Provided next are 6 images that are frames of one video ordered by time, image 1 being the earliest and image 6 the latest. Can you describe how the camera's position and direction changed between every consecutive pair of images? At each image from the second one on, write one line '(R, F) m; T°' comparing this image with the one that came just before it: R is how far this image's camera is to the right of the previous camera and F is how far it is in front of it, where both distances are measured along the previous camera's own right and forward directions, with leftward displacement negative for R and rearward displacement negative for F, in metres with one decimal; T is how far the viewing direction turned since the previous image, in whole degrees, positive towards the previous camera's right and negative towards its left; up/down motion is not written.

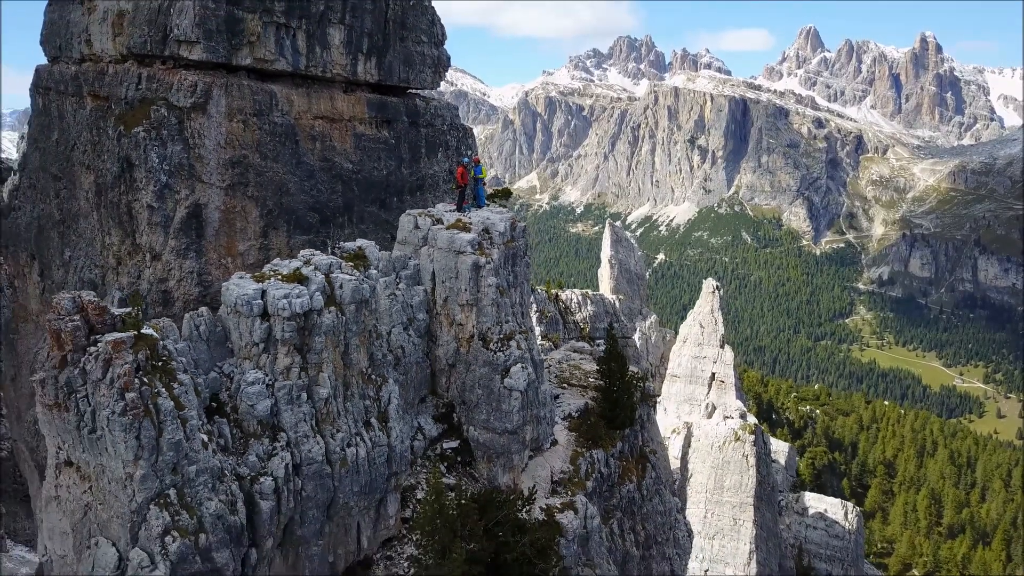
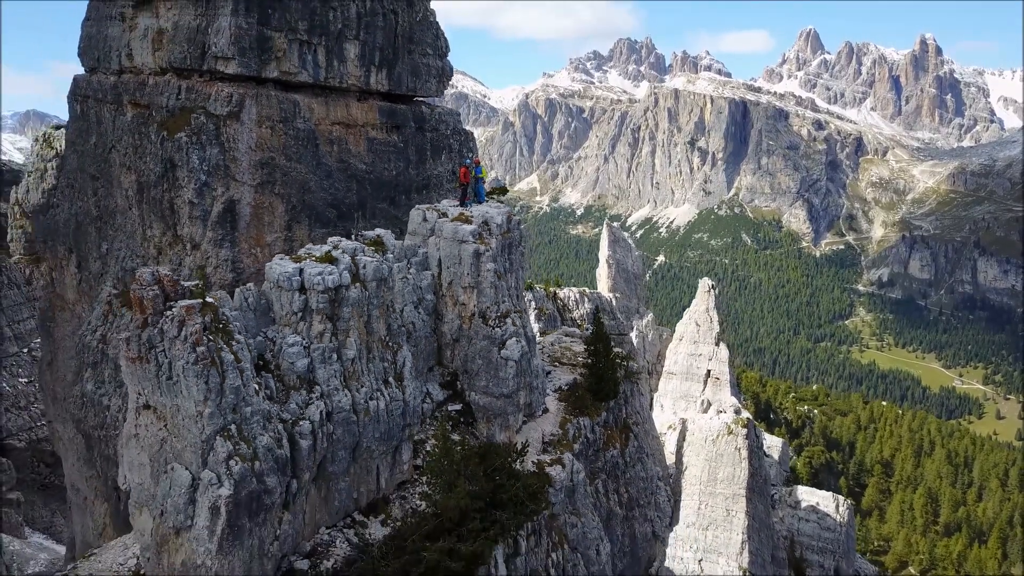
(+0.1, -1.3) m; 0°
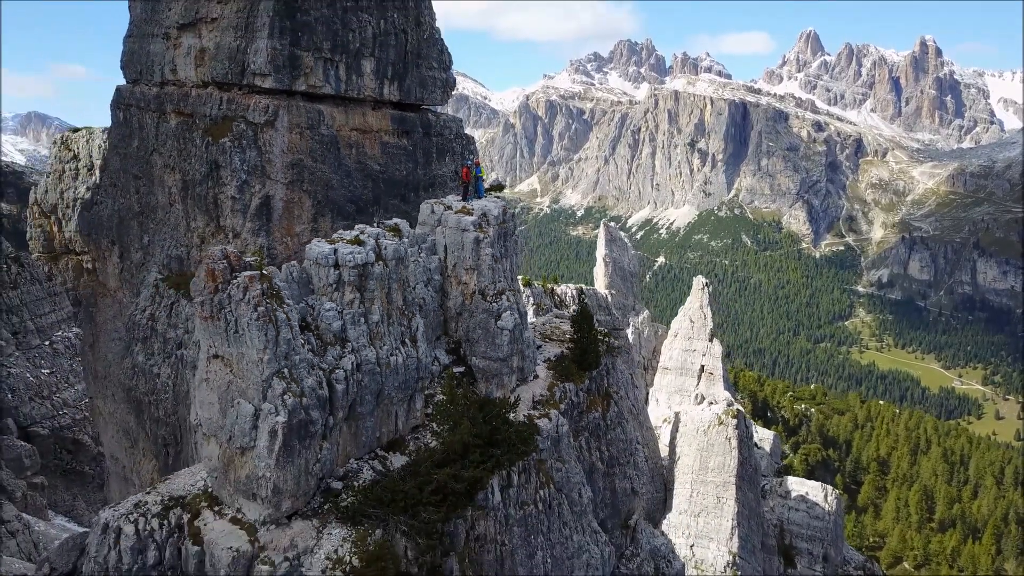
(+0.1, -1.8) m; 0°
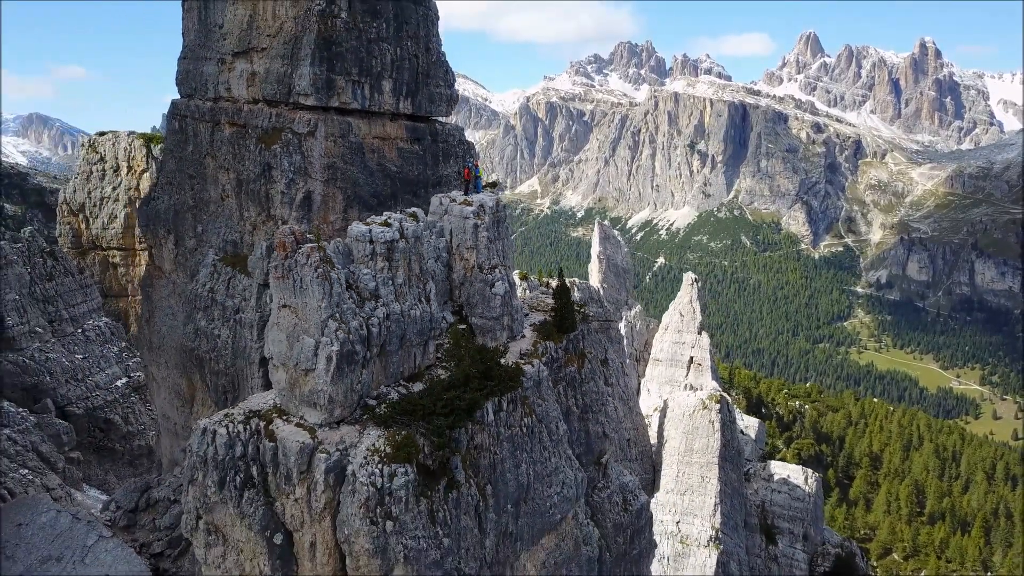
(+0.2, -3.3) m; 0°
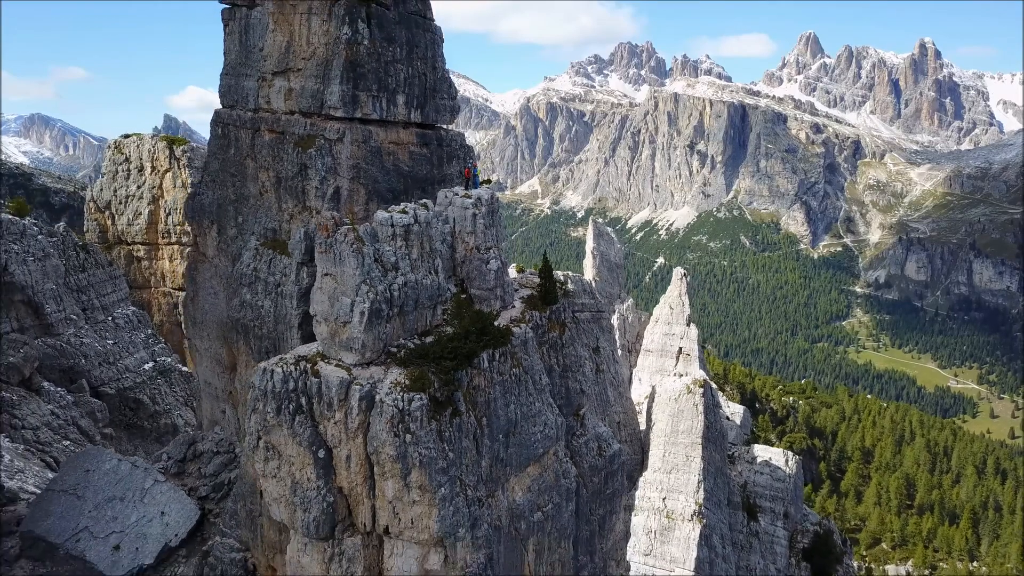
(+0.3, -3.6) m; 0°
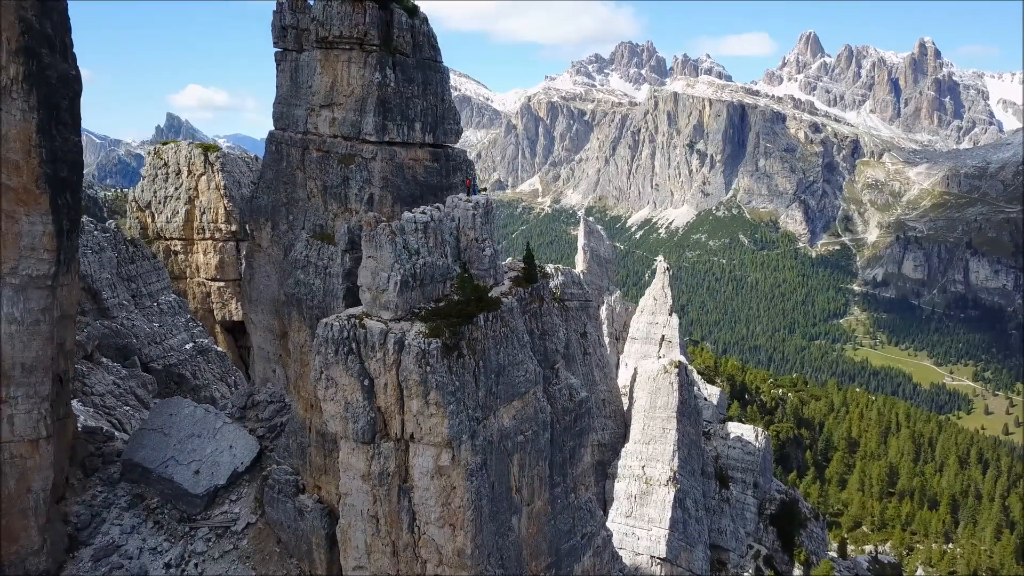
(+0.4, -6.5) m; 0°
